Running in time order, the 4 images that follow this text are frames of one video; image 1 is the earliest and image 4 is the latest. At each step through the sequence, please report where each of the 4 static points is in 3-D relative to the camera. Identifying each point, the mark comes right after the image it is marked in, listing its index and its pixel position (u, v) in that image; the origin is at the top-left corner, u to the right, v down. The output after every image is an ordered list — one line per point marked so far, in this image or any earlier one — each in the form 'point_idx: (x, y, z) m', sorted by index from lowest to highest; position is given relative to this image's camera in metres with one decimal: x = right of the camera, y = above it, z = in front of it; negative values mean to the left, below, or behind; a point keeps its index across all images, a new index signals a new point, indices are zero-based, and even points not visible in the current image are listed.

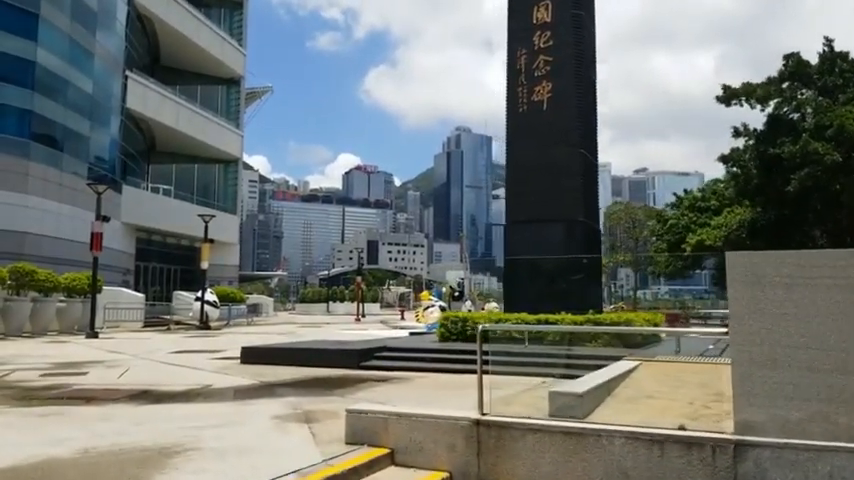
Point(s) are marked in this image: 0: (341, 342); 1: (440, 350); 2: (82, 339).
0: (-1.9, -2.3, +13.6) m
1: (+0.3, -2.1, +11.4) m
2: (-10.8, -3.1, +19.2) m
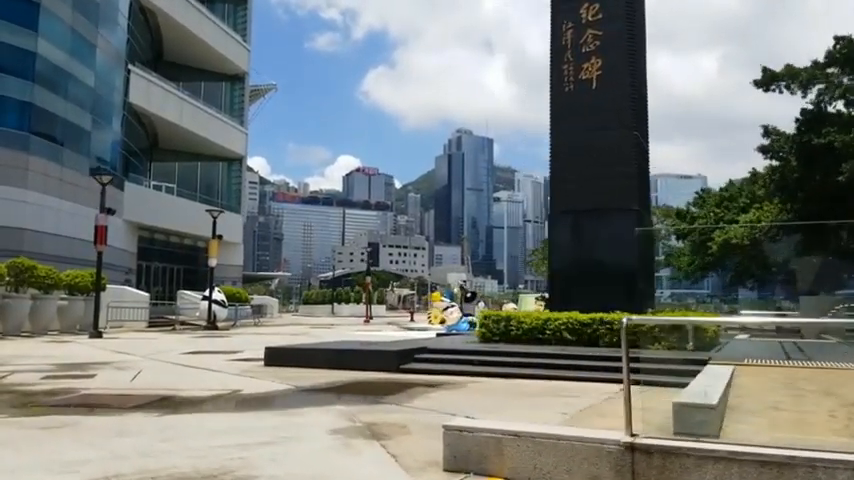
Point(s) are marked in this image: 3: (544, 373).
0: (-1.1, -2.1, +12.4) m
1: (+1.0, -1.9, +10.2) m
2: (-10.0, -2.9, +18.0) m
3: (+1.8, -2.0, +9.3) m
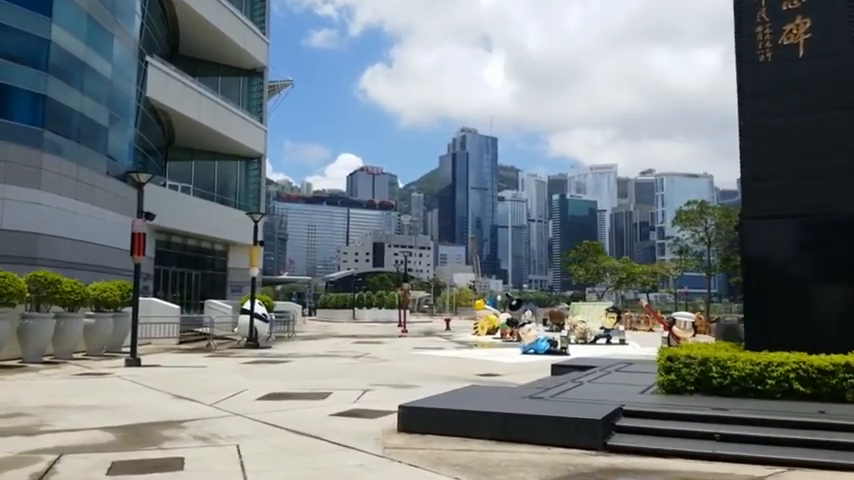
0: (+1.4, -2.3, +9.5) m
1: (+3.5, -2.1, +7.3) m
2: (-7.5, -3.2, +15.1) m
3: (+4.3, -2.3, +6.4) m
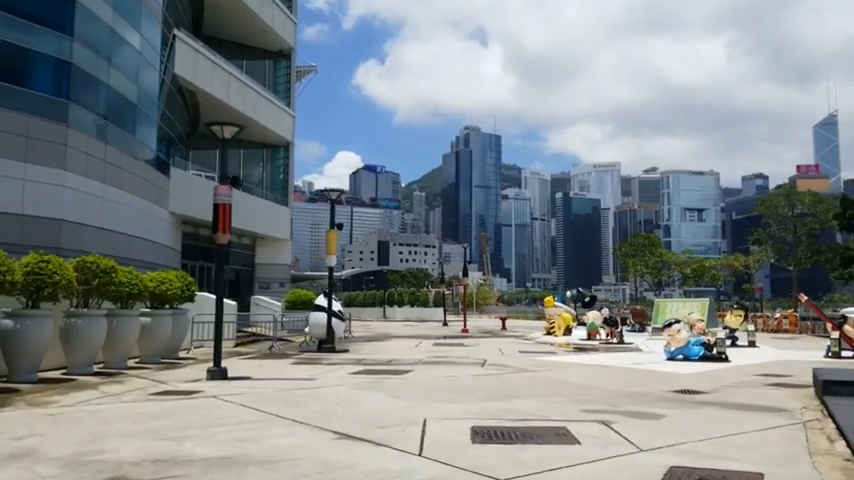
0: (+4.9, -1.8, +5.6) m
1: (+7.0, -1.6, +3.4) m
2: (-4.0, -2.6, +11.2) m
3: (+7.8, -1.7, +2.6) m
